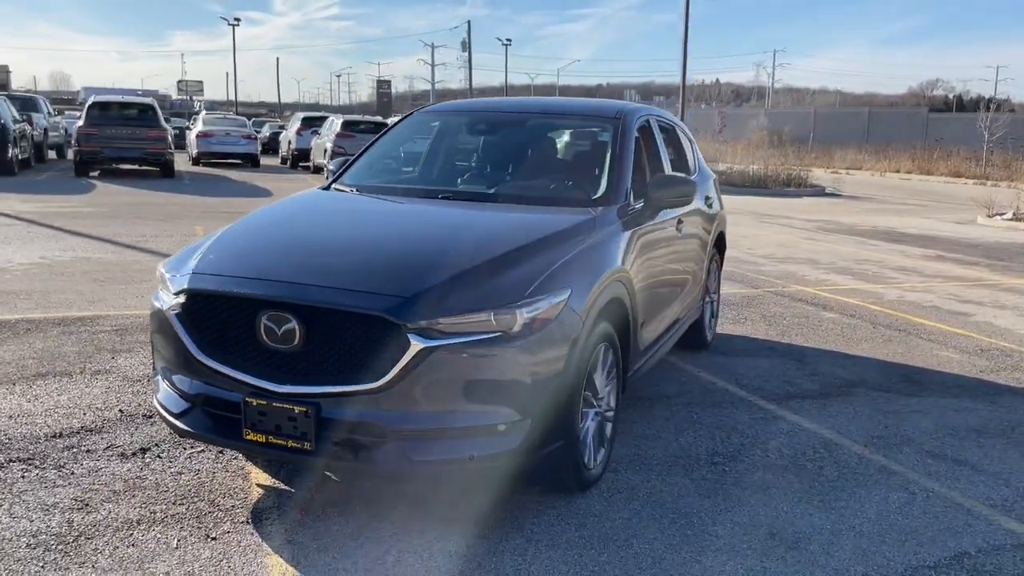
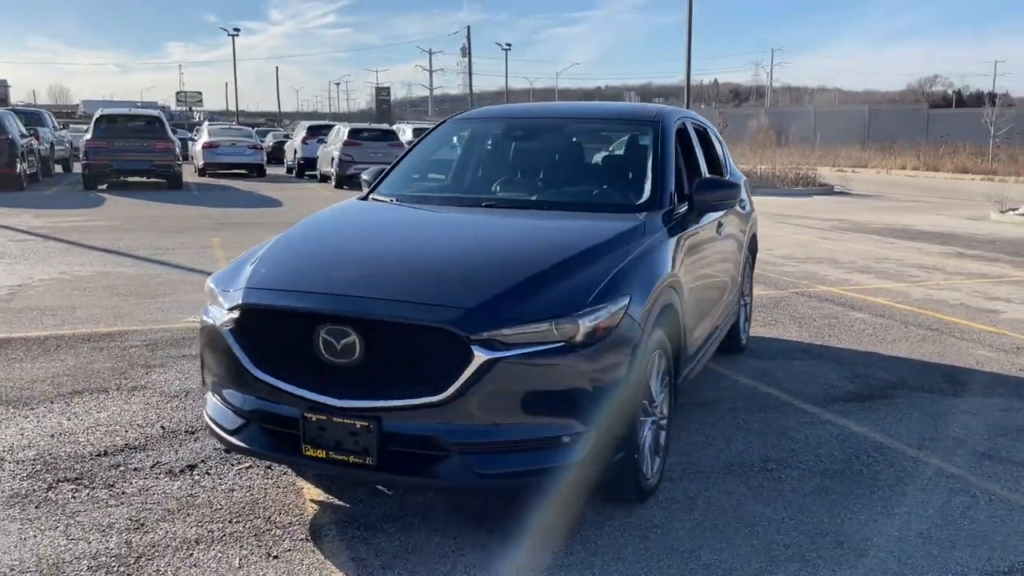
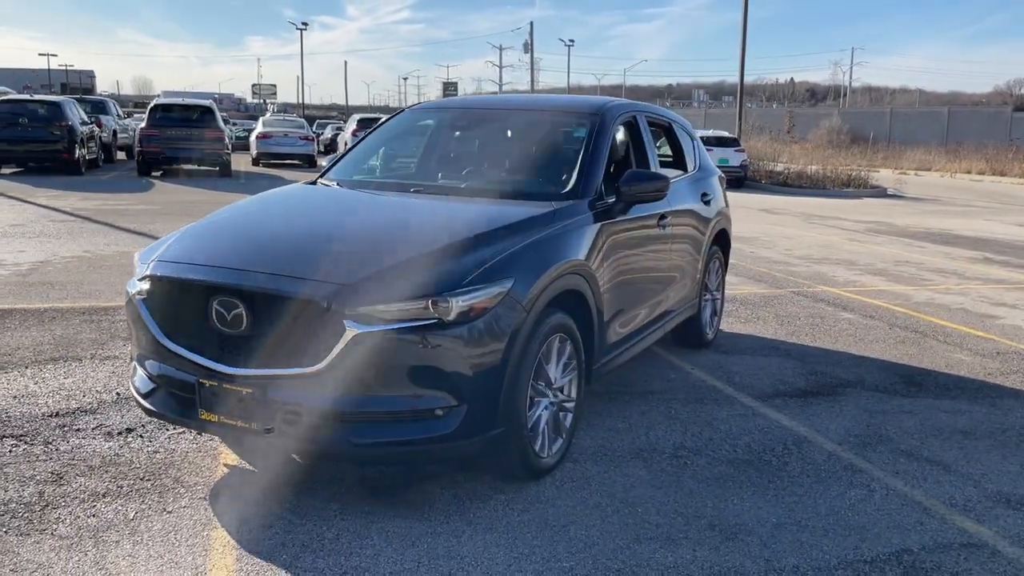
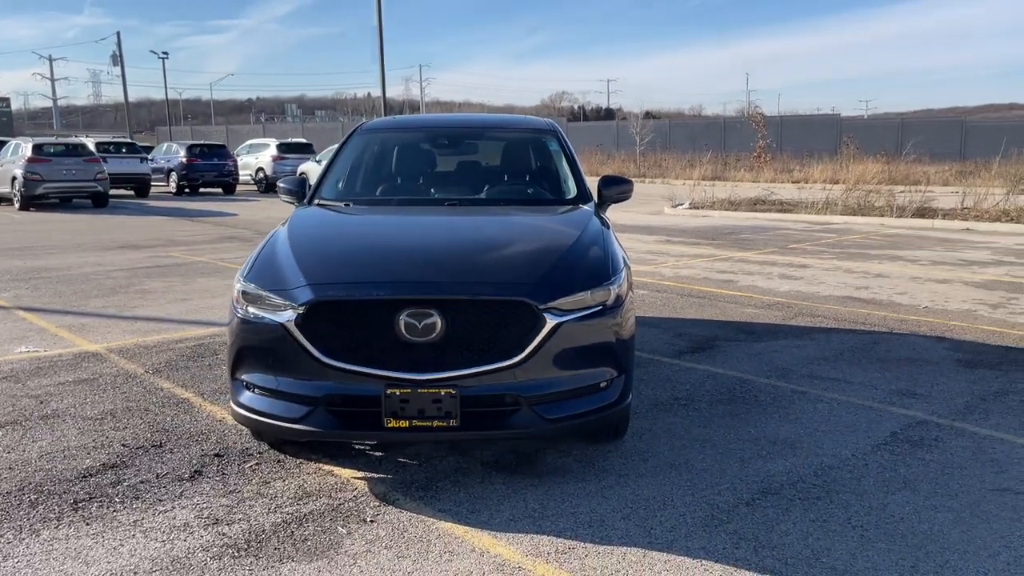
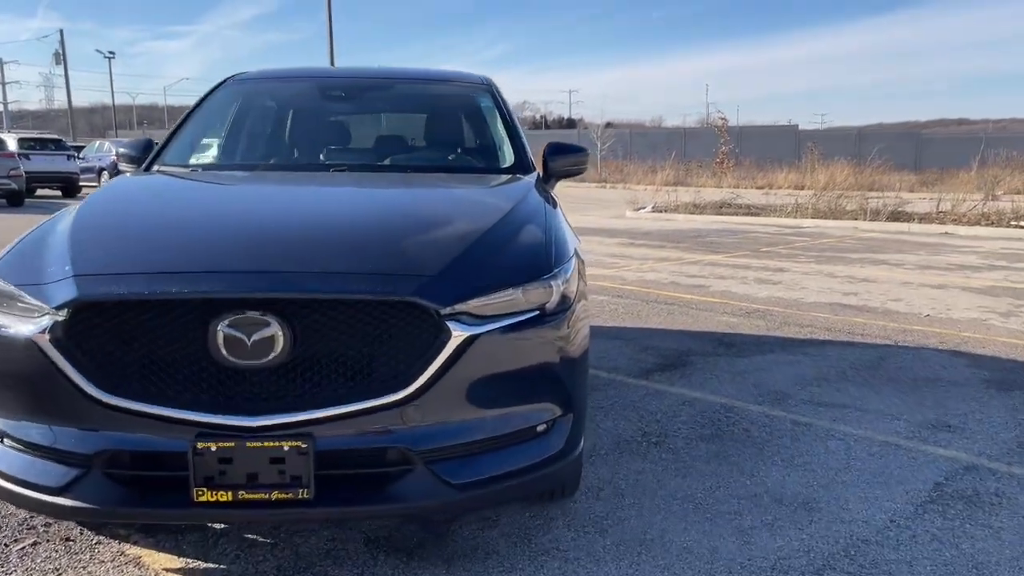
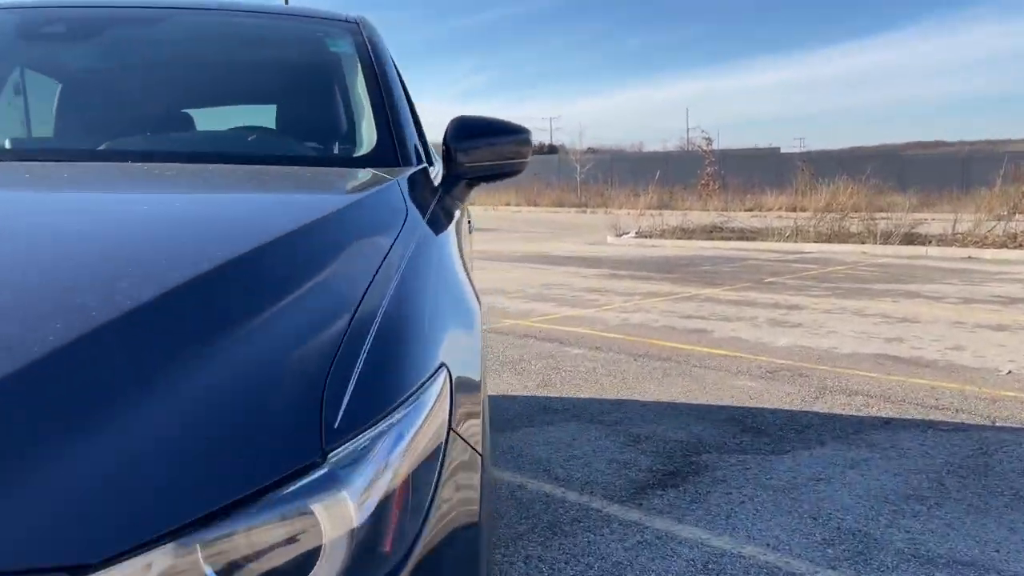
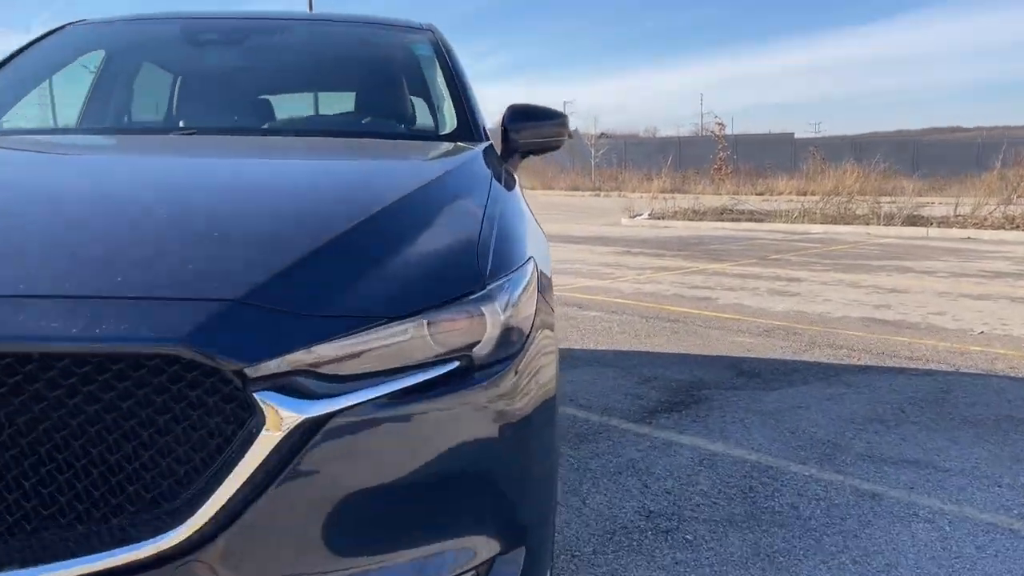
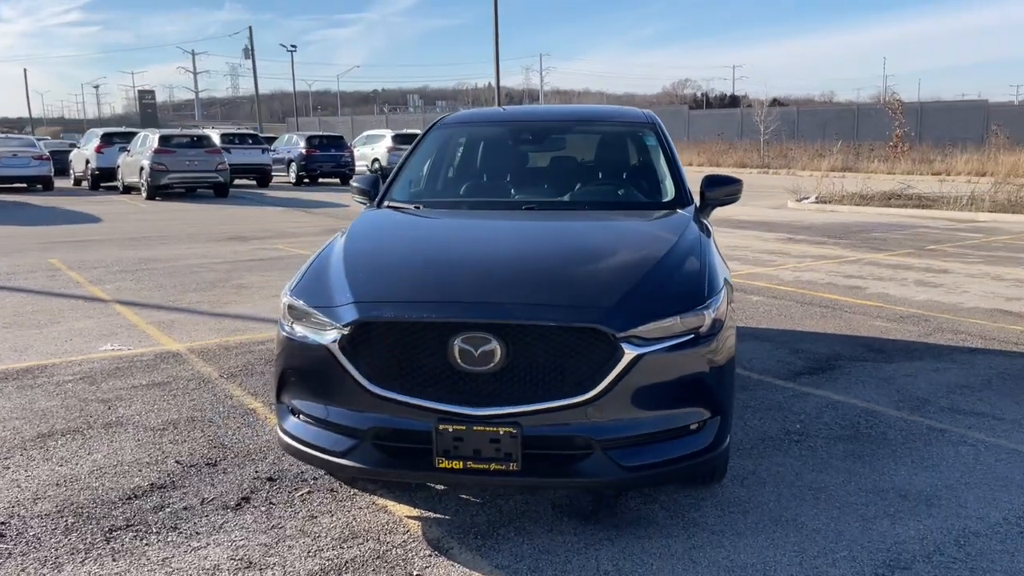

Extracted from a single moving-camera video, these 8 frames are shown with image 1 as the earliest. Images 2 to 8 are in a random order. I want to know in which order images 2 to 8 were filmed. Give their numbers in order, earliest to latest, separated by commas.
3, 2, 8, 4, 5, 7, 6
